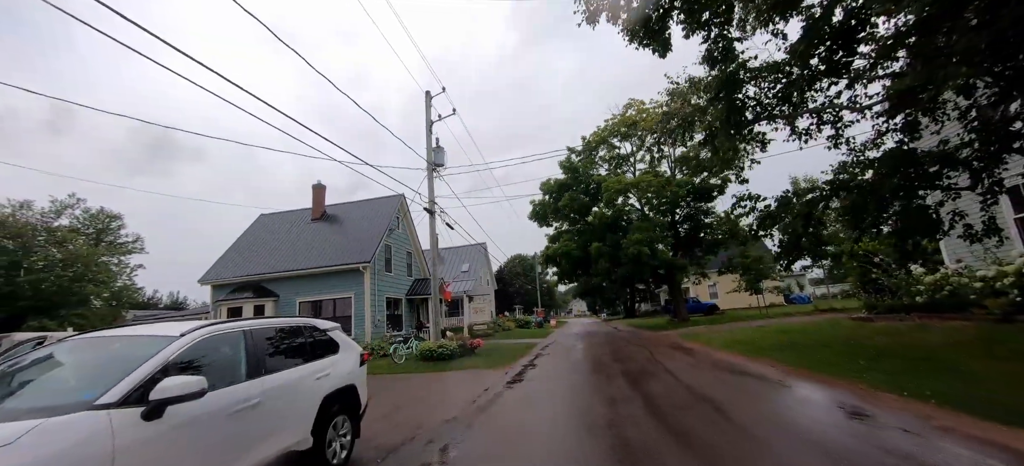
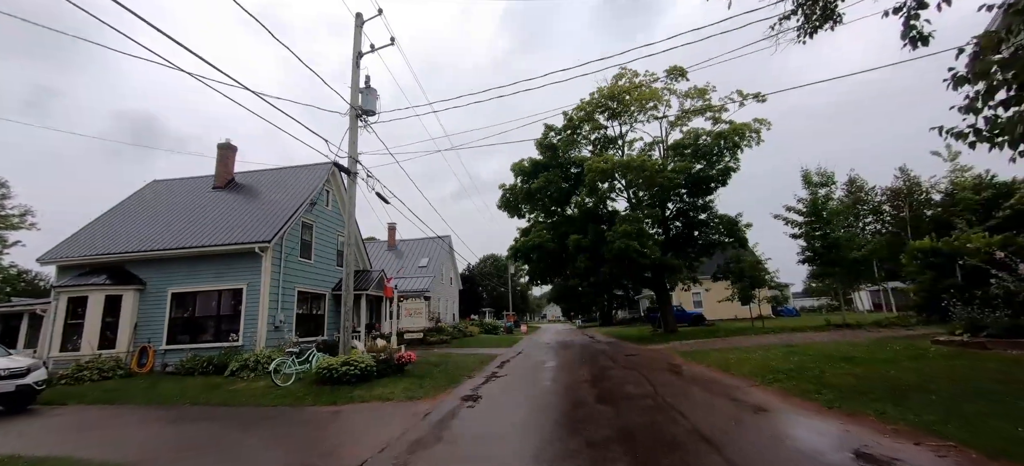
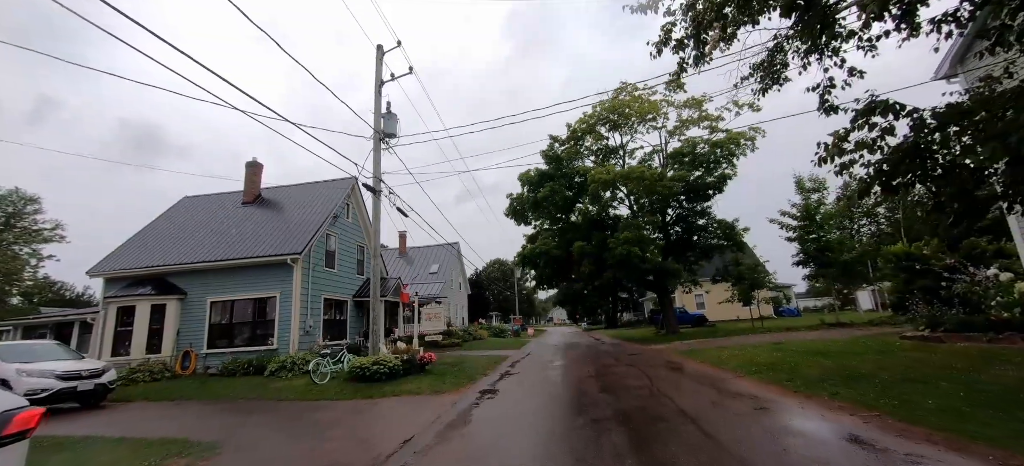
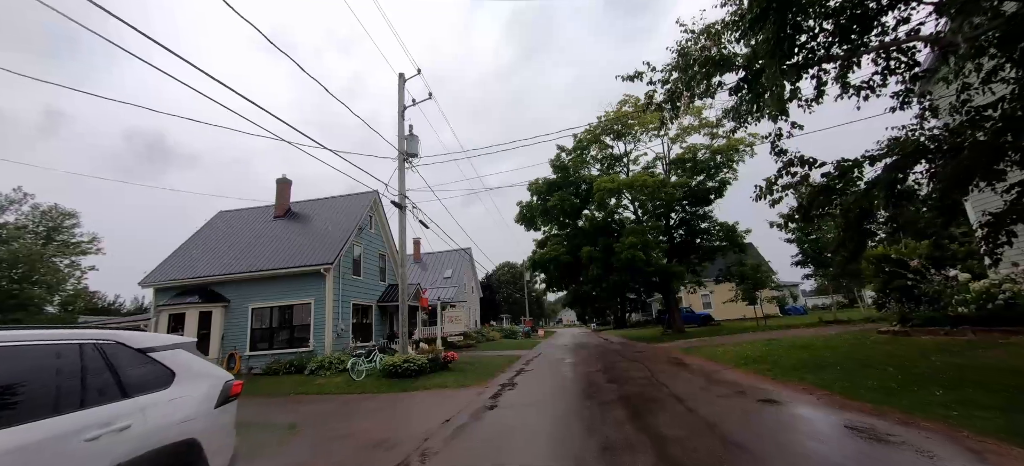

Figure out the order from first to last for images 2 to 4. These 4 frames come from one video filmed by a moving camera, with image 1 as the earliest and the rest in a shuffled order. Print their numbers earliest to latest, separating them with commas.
4, 3, 2
